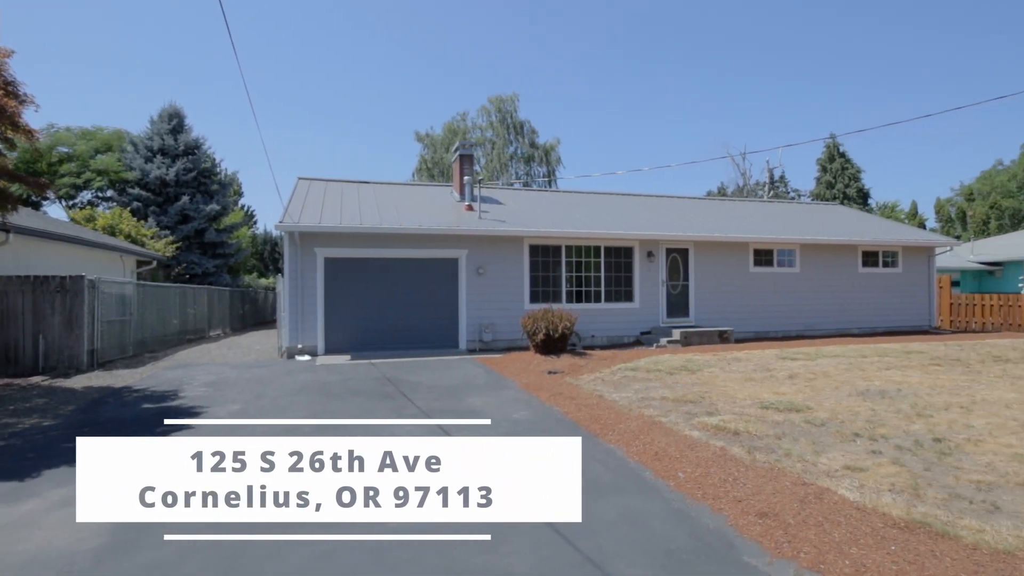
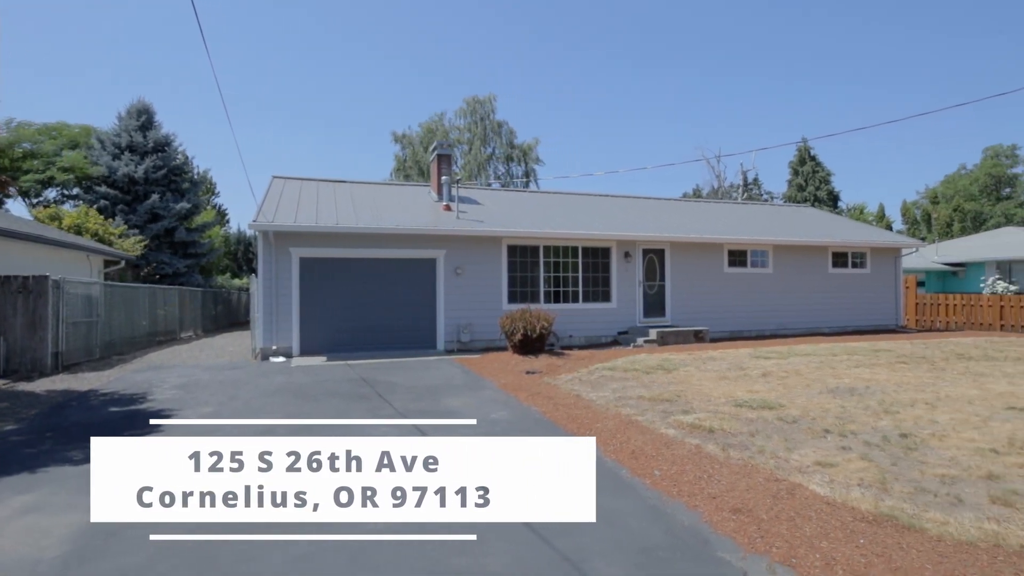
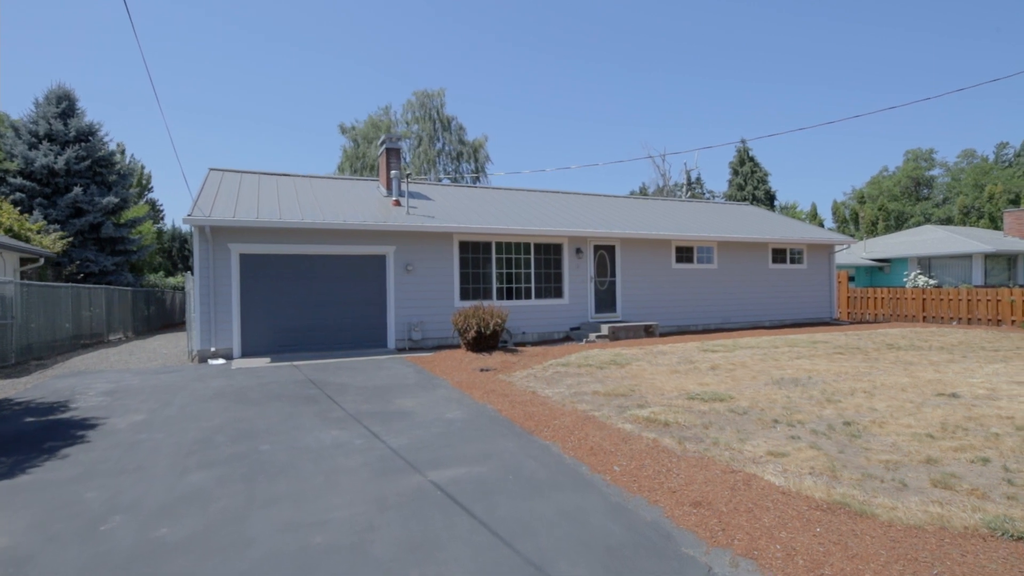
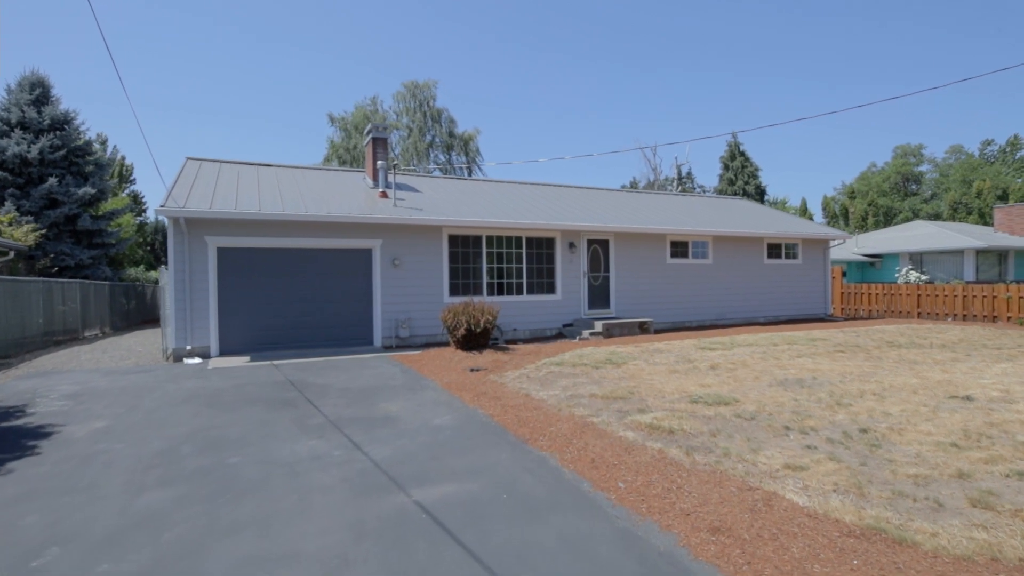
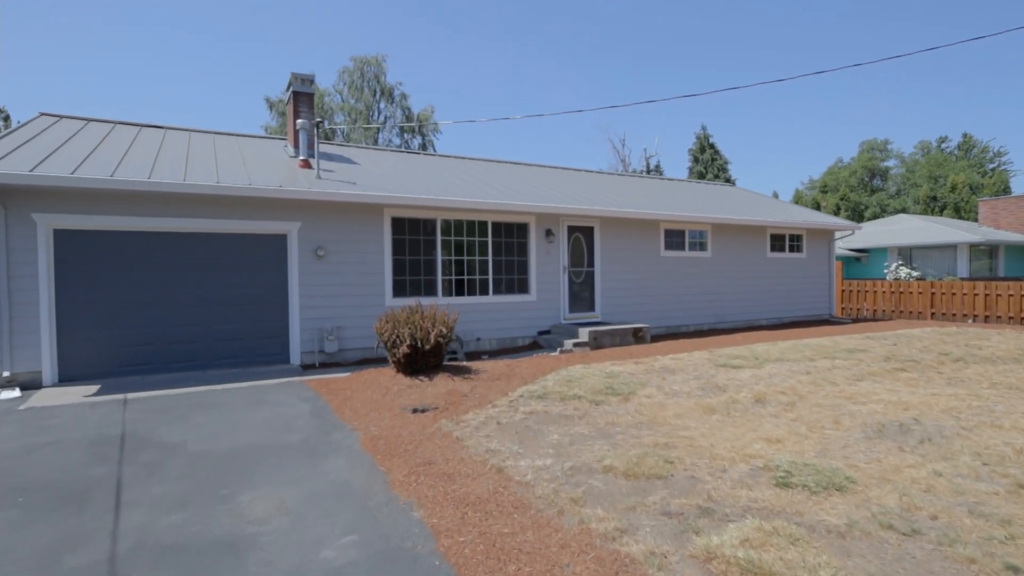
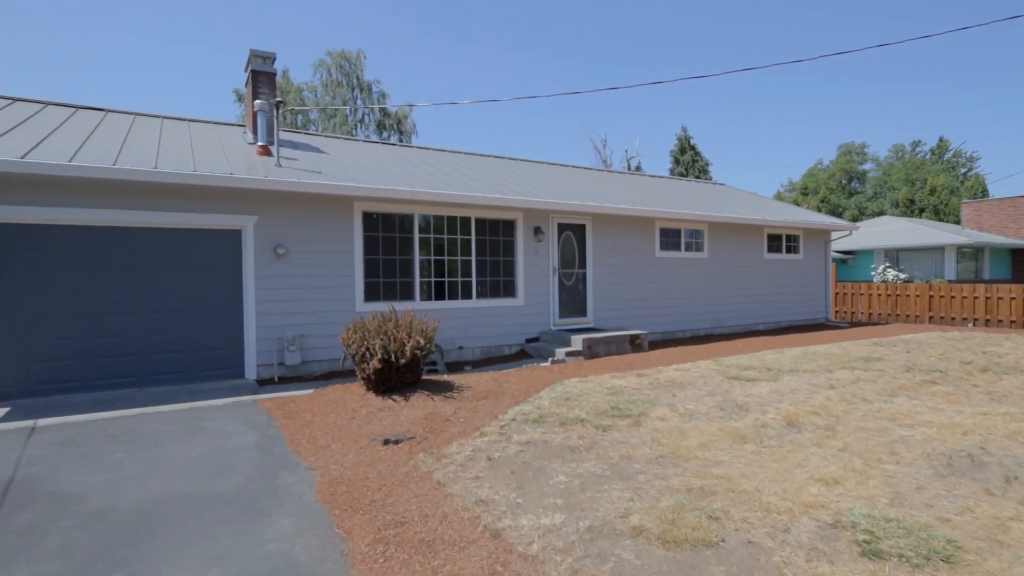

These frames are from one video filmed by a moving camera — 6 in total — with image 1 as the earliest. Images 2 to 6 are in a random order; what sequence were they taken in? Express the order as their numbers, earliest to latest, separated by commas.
2, 3, 4, 5, 6
